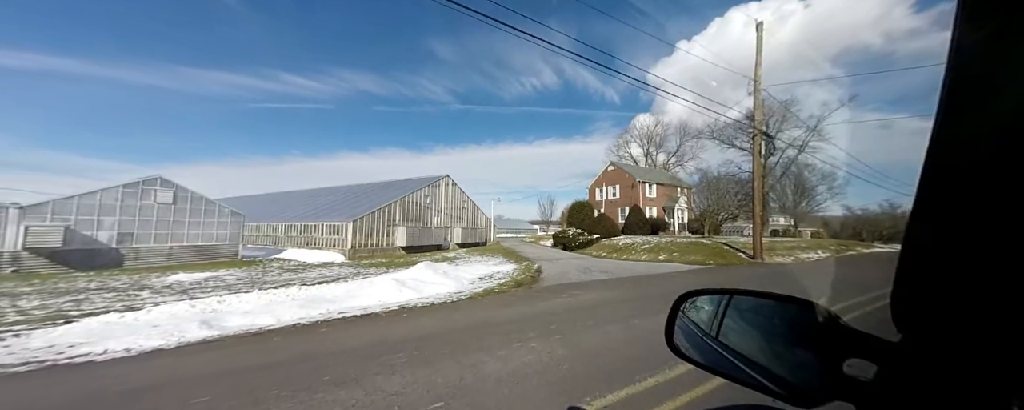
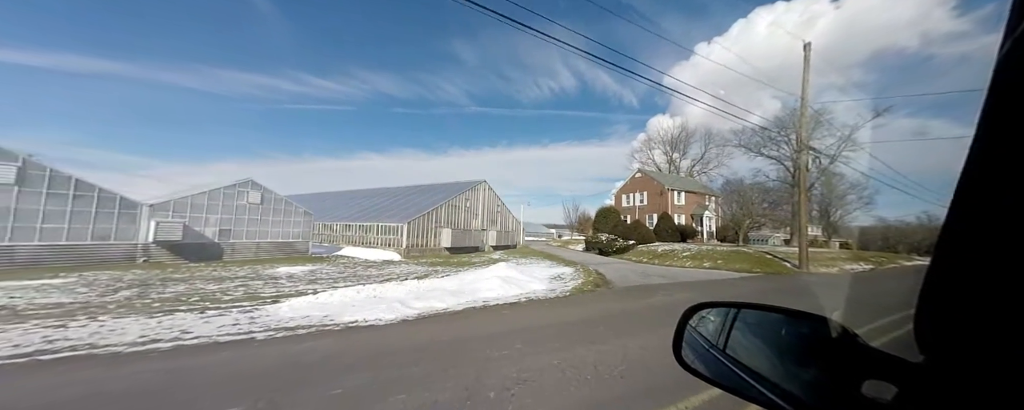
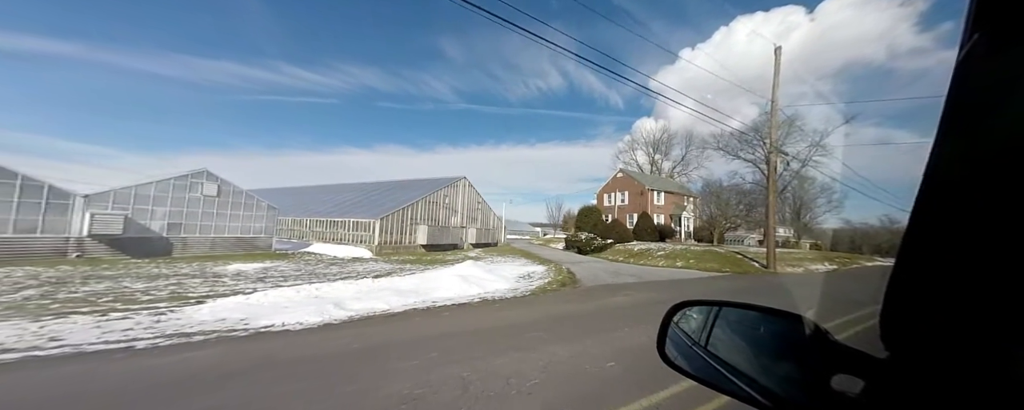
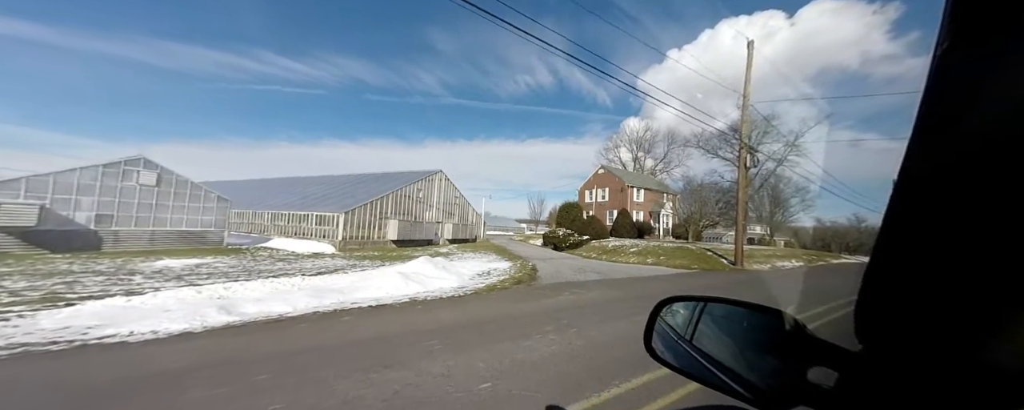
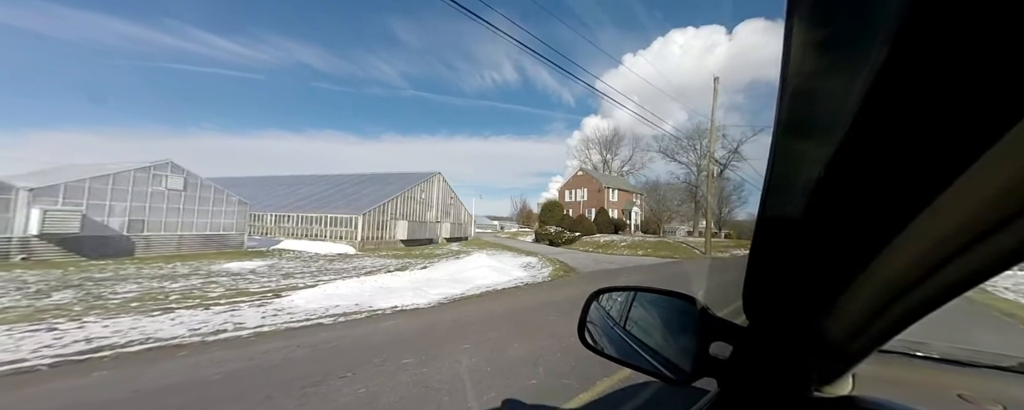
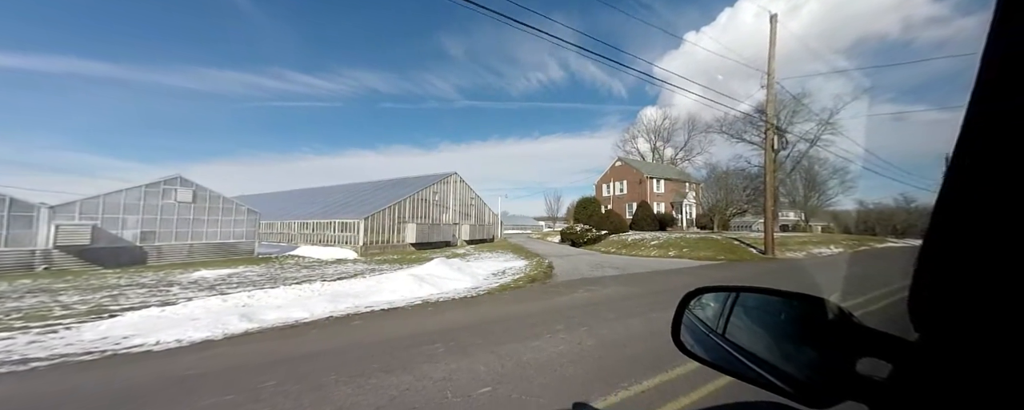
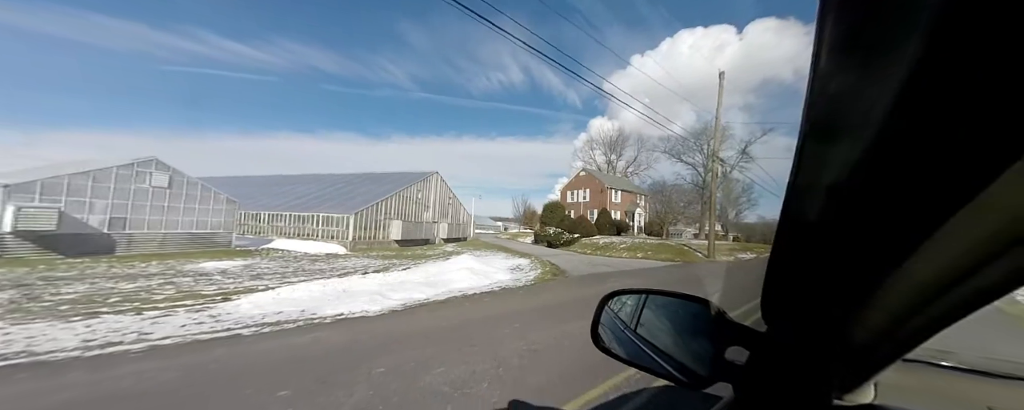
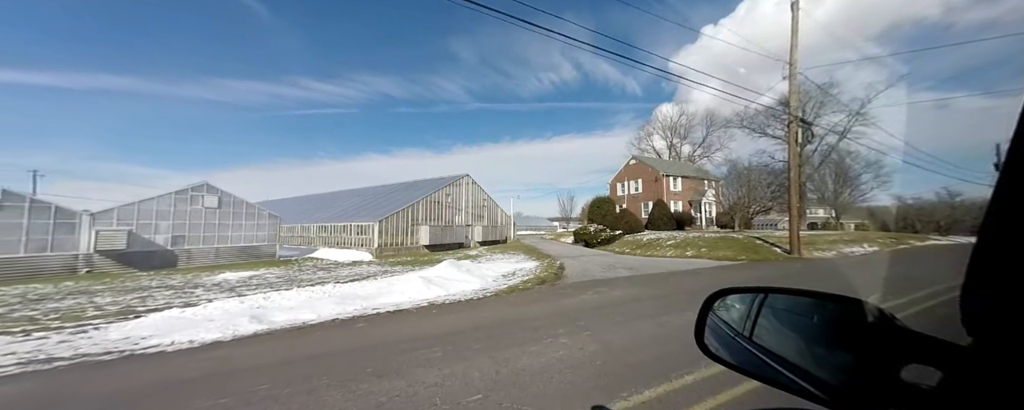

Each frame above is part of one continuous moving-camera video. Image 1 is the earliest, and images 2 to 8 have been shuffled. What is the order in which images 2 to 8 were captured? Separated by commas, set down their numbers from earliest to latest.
8, 6, 4, 3, 2, 7, 5
